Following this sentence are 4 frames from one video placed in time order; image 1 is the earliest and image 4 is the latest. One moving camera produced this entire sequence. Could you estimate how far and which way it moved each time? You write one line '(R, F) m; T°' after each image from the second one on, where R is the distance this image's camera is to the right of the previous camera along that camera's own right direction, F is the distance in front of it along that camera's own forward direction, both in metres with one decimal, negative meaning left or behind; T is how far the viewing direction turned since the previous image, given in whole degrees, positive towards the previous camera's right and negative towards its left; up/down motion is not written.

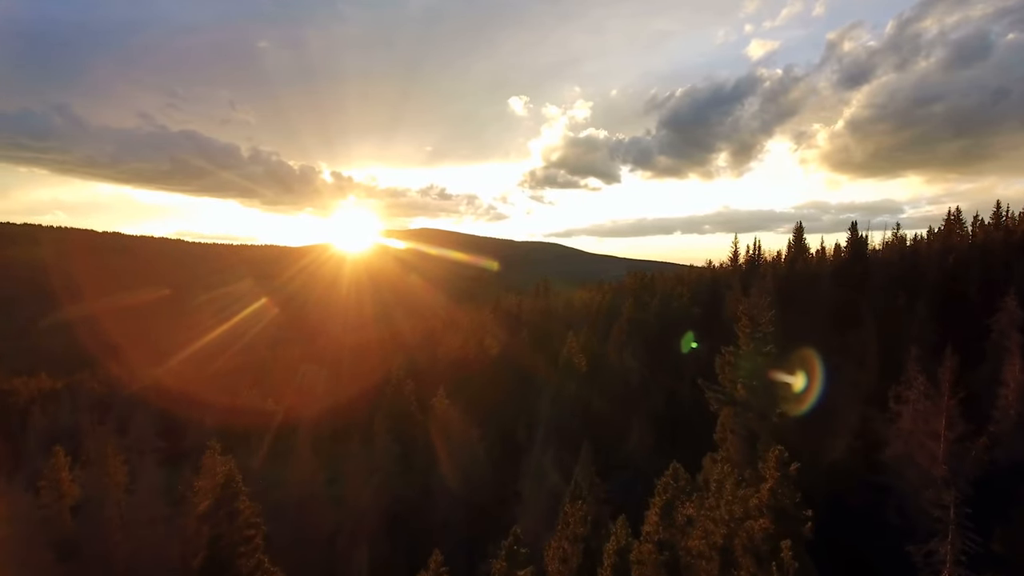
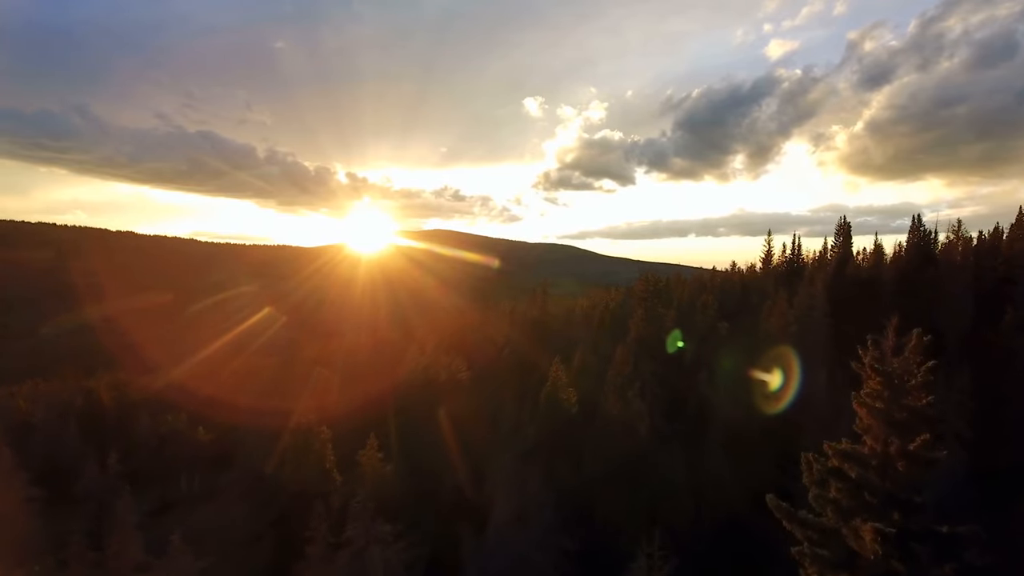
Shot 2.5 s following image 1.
(+0.3, +3.2) m; -1°
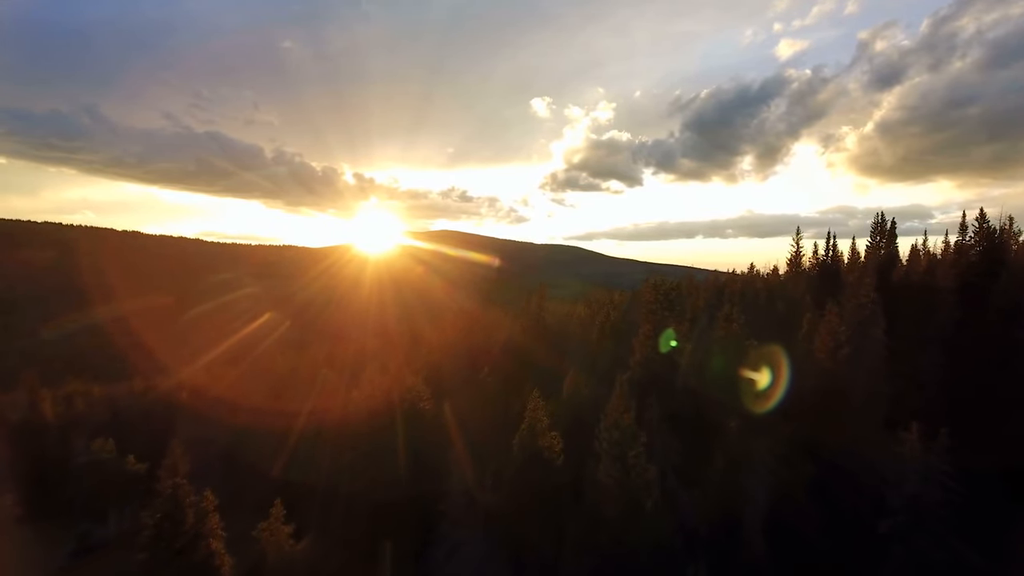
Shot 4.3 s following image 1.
(-0.1, +2.1) m; -1°
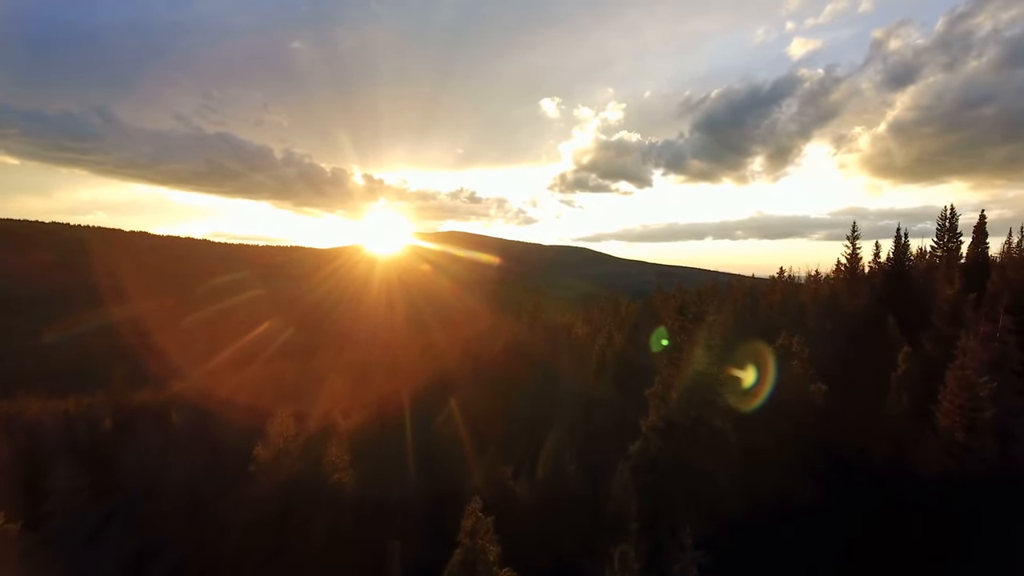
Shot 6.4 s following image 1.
(-0.2, +2.8) m; -1°
